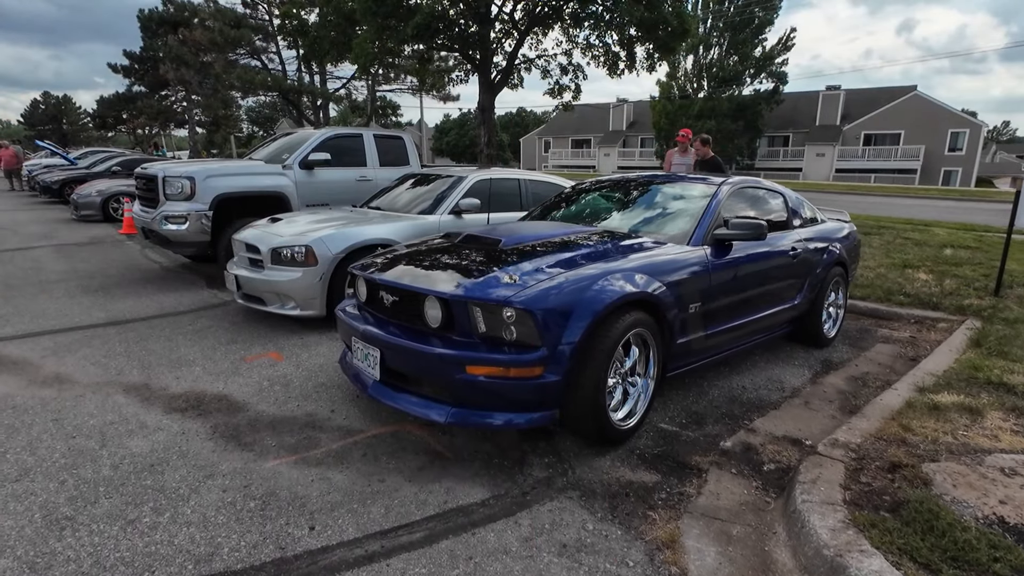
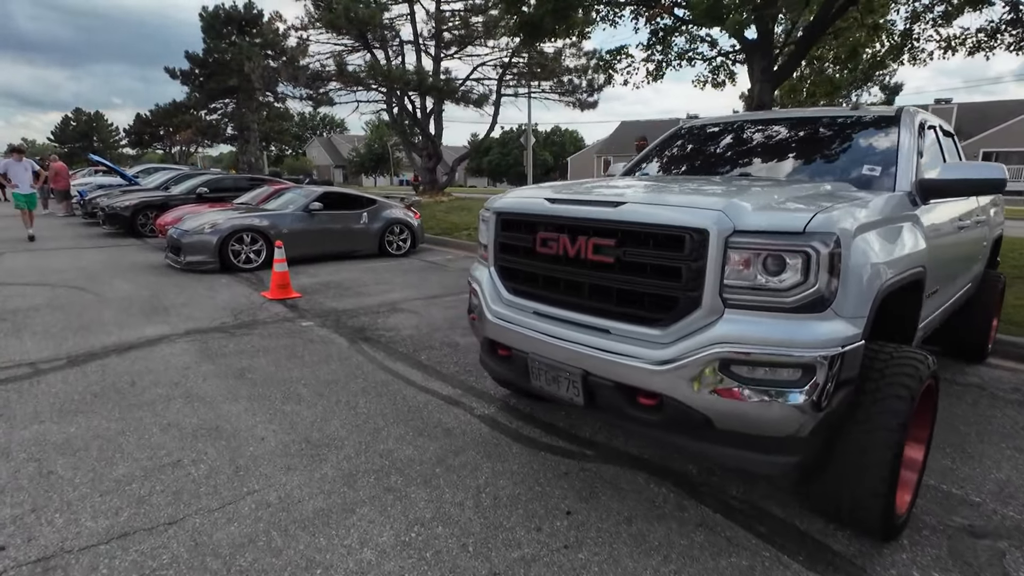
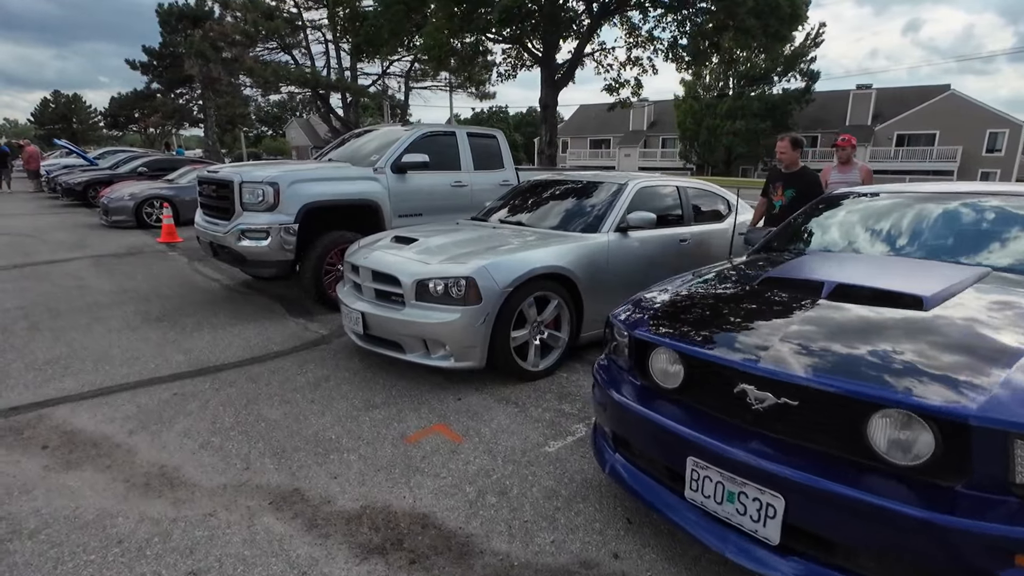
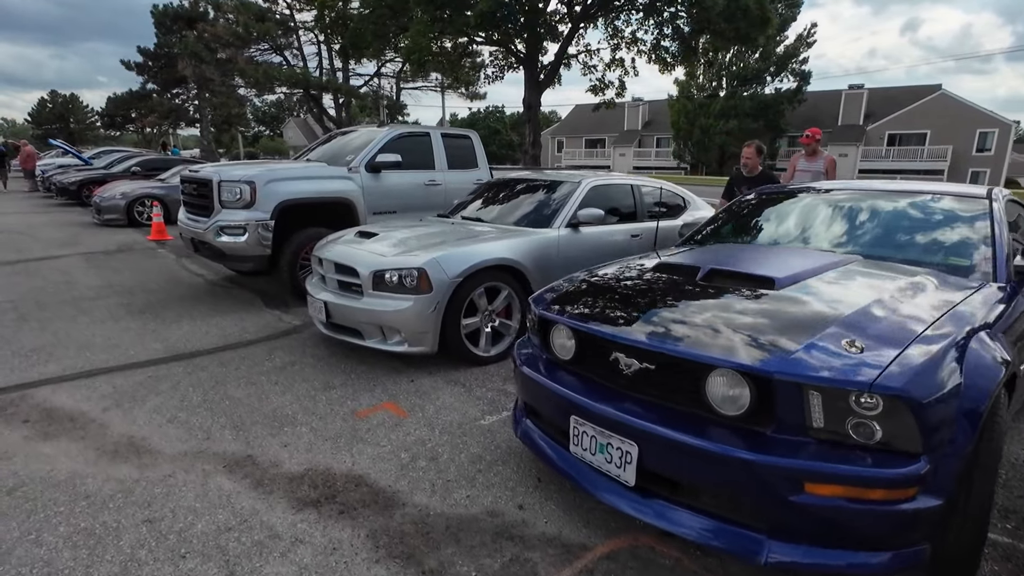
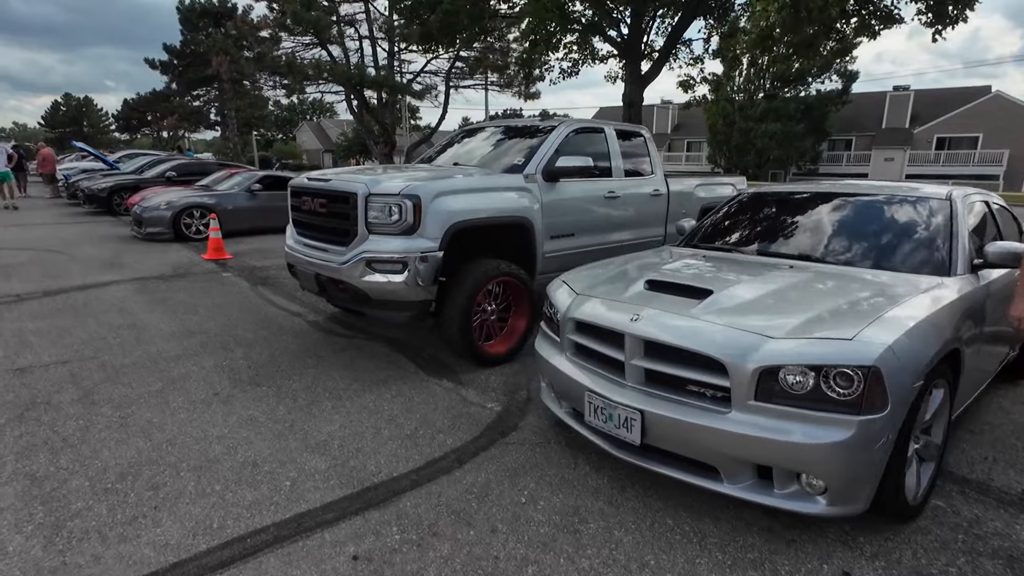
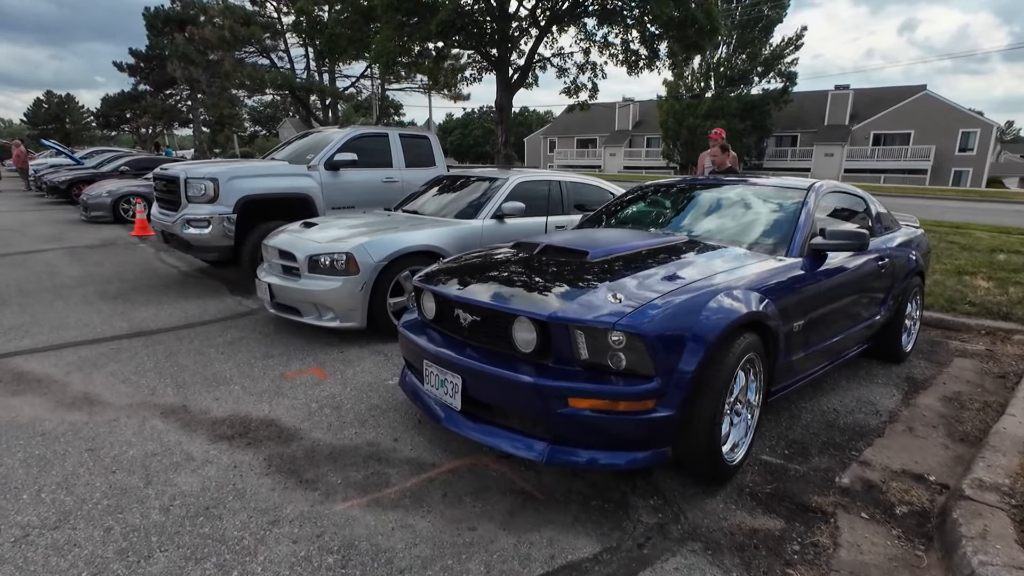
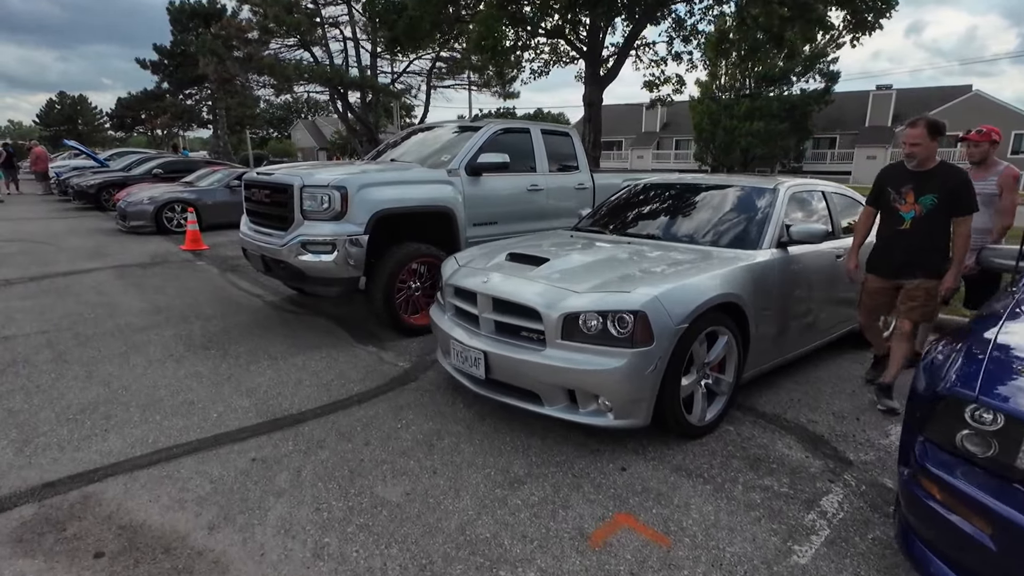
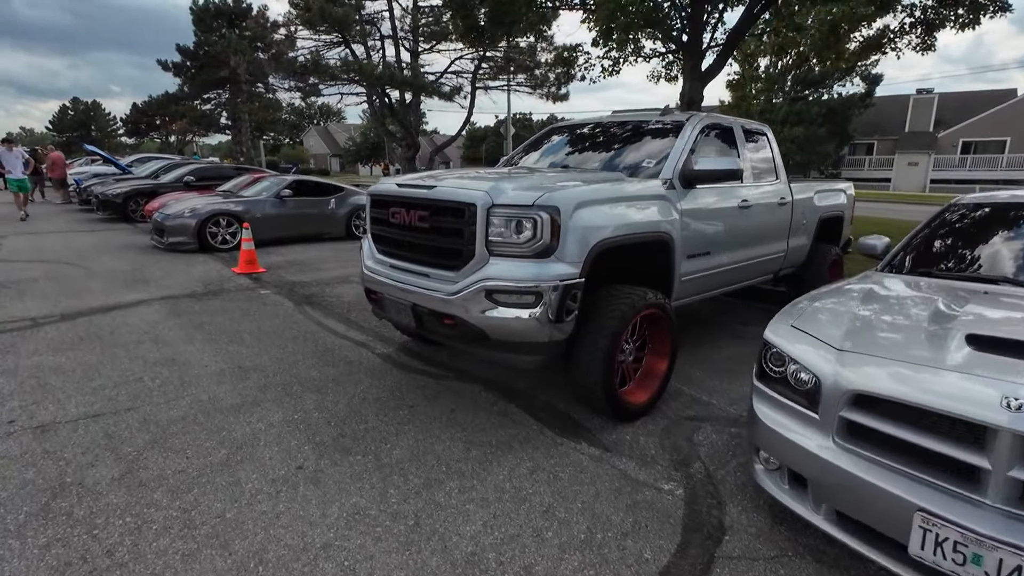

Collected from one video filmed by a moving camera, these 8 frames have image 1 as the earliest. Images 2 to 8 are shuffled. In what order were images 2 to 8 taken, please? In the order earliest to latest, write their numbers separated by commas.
6, 4, 3, 7, 5, 8, 2
